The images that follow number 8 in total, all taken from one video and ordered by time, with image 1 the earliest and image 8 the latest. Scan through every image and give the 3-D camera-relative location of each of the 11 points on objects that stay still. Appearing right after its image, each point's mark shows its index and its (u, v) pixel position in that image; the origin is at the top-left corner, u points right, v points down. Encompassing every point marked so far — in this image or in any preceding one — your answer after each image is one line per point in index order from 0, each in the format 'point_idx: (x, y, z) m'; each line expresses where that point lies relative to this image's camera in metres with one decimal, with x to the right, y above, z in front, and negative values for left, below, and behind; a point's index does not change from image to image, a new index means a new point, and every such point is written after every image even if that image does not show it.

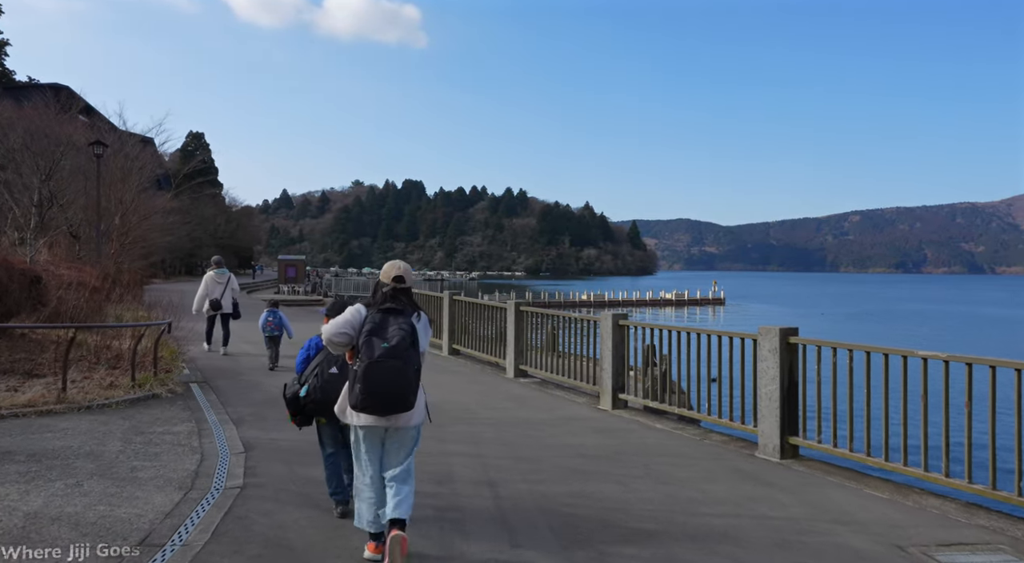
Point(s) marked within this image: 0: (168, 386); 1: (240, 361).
0: (-3.8, -1.1, +8.6) m
1: (-4.1, -1.2, +11.7) m
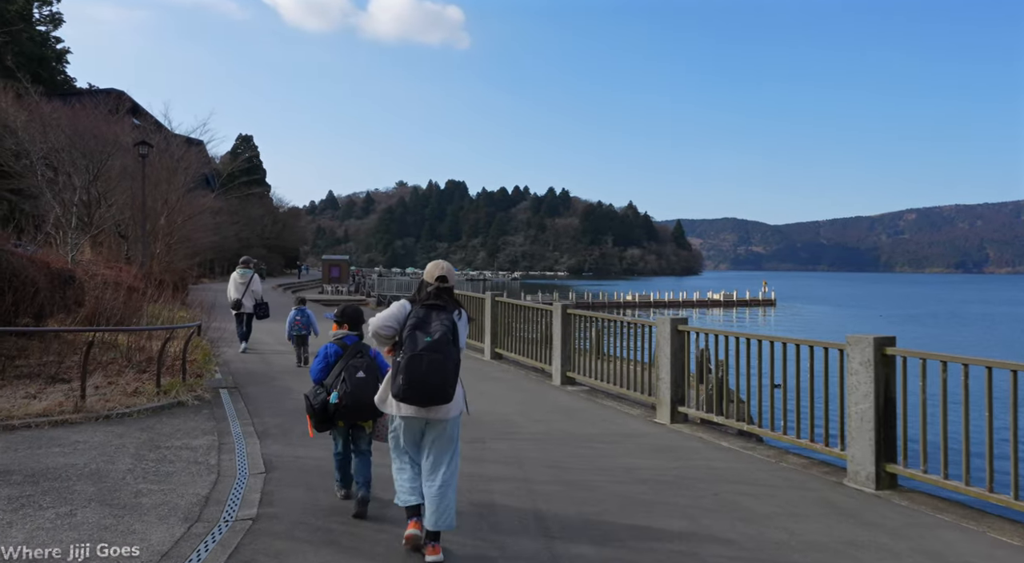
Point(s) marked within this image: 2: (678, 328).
0: (-3.3, -1.2, +8.2) m
1: (-3.4, -1.2, +11.3) m
2: (+1.6, -0.4, +7.4) m
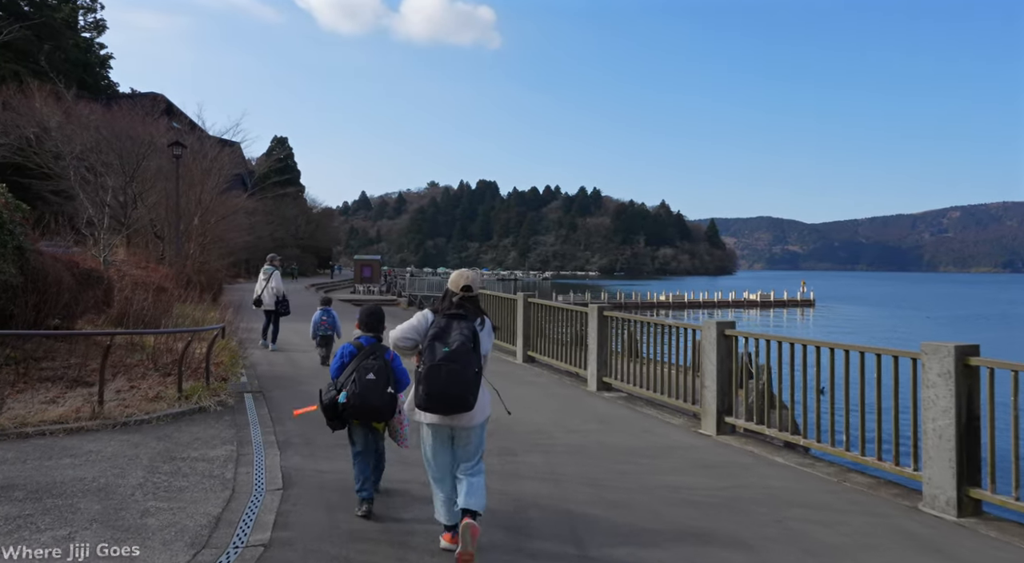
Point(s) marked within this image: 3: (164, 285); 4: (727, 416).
0: (-3.0, -1.2, +7.9) m
1: (-2.9, -1.2, +11.0) m
2: (+1.9, -0.5, +6.9) m
3: (-6.7, 0.0, +15.0) m
4: (+1.9, -1.2, +7.0) m
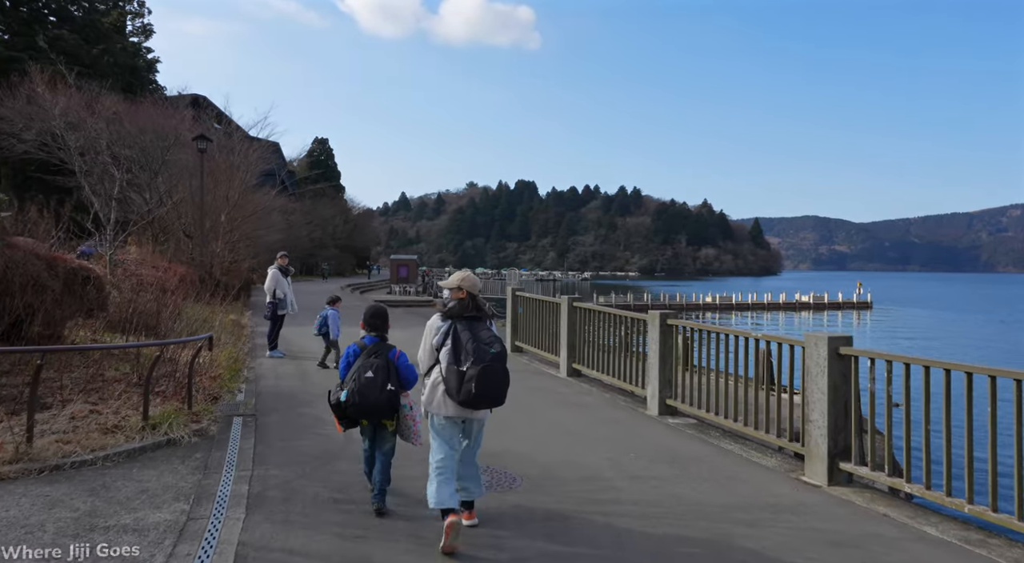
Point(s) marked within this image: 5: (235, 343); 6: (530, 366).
0: (-2.6, -1.2, +6.5) m
1: (-2.4, -1.2, +9.5) m
2: (+2.2, -0.5, +5.2) m
3: (-6.0, 0.0, +13.8) m
4: (+2.3, -1.2, +5.3) m
5: (-4.5, -1.1, +12.6) m
6: (+0.2, -1.3, +11.7) m
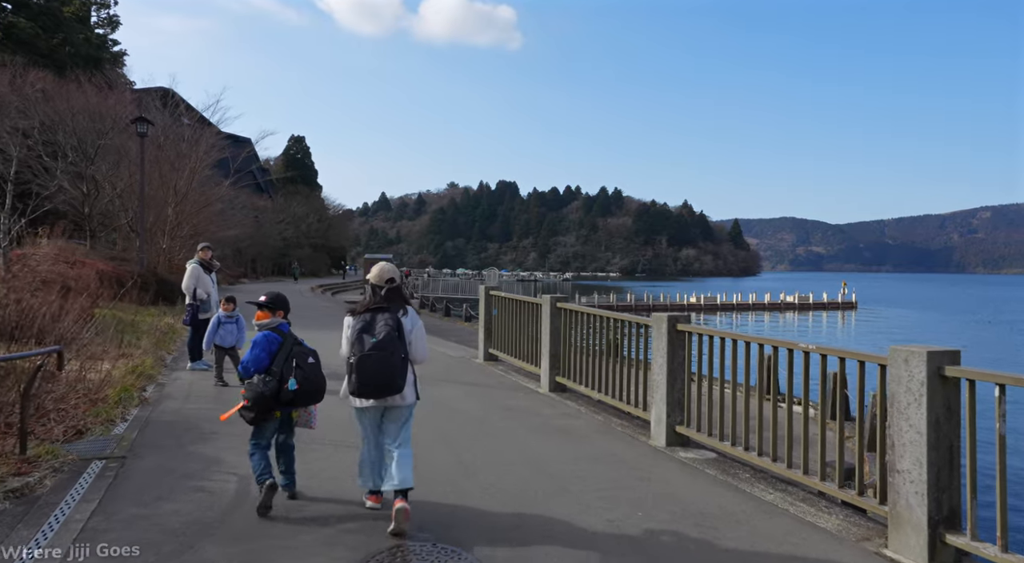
0: (-2.8, -1.1, +4.5) m
1: (-2.7, -1.2, +7.6) m
2: (+2.0, -0.4, +3.4) m
3: (-6.4, 0.0, +11.8) m
4: (+2.0, -1.2, +3.5) m
5: (-4.9, -1.0, +10.6) m
6: (-0.2, -1.3, +9.9) m
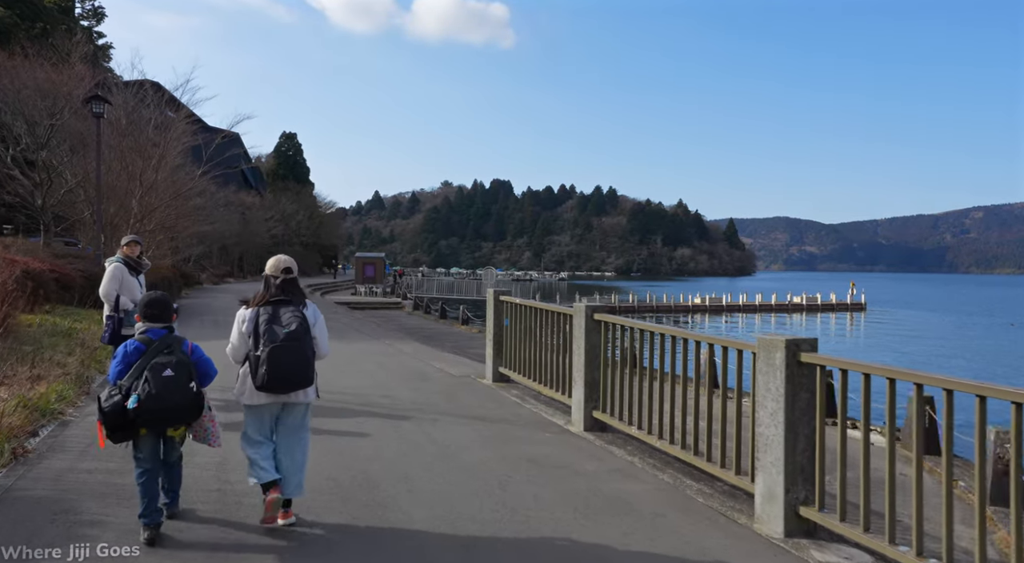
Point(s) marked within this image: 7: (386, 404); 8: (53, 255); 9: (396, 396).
0: (-2.6, -1.2, +2.3) m
1: (-2.5, -1.2, +5.4) m
2: (+2.2, -0.5, +1.3) m
3: (-6.2, 0.0, +9.5) m
4: (+2.3, -1.2, +1.4) m
5: (-4.7, -1.1, +8.4) m
6: (0.0, -1.3, +7.7) m
7: (-1.3, -1.3, +8.3) m
8: (-11.0, +0.6, +18.7) m
9: (-1.3, -1.3, +8.6) m
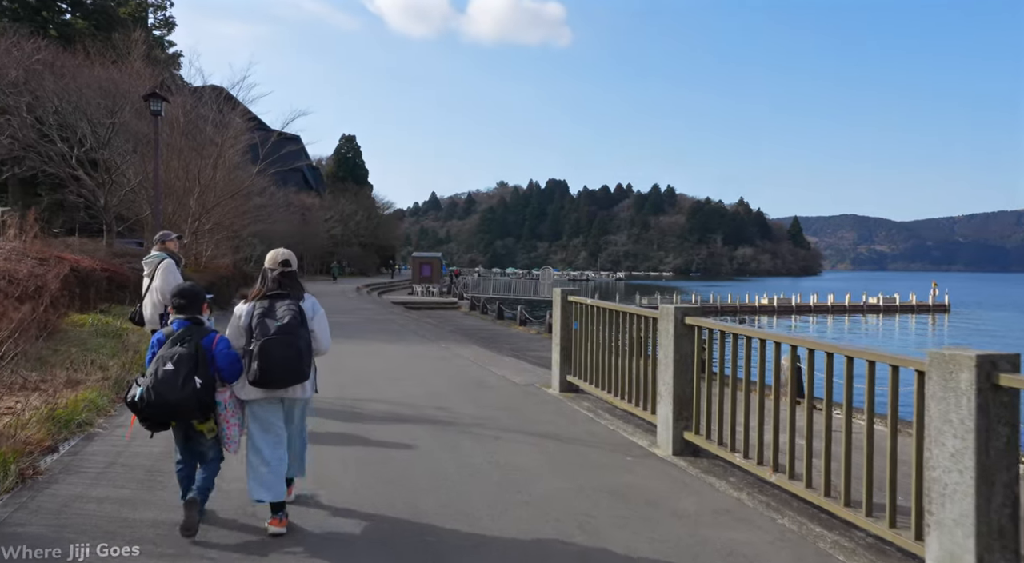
0: (-2.3, -1.1, +1.6) m
1: (-2.0, -1.2, +4.7) m
2: (+2.4, -0.5, +0.2) m
3: (-5.4, 0.0, +9.0) m
4: (+2.5, -1.2, +0.3) m
5: (-4.0, -1.0, +7.8) m
6: (+0.7, -1.3, +6.8) m
7: (-0.6, -1.3, +7.4) m
8: (-9.5, +0.7, +18.5) m
9: (-0.6, -1.3, +7.8) m
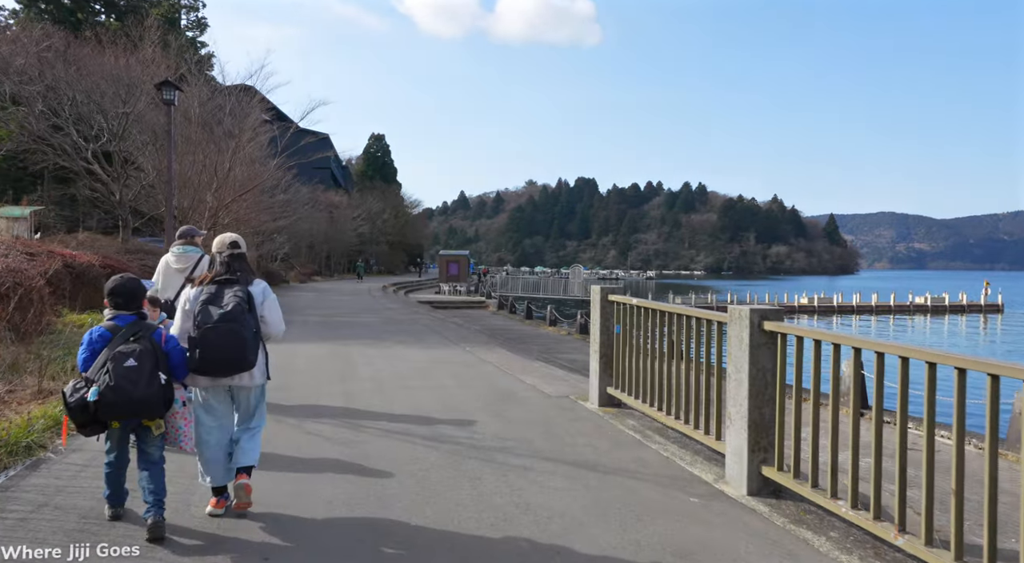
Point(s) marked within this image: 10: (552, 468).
0: (-2.3, -1.1, +0.5) m
1: (-1.9, -1.2, +3.6) m
2: (+2.4, -0.4, -1.1) m
3: (-5.1, +0.1, +8.1) m
4: (+2.5, -1.2, -1.0) m
5: (-3.7, -1.0, +6.8) m
6: (+0.9, -1.2, +5.6) m
7: (-0.4, -1.2, +6.3) m
8: (-8.8, +0.7, +17.7) m
9: (-0.3, -1.2, +6.6) m
10: (+0.3, -1.3, +5.2) m
